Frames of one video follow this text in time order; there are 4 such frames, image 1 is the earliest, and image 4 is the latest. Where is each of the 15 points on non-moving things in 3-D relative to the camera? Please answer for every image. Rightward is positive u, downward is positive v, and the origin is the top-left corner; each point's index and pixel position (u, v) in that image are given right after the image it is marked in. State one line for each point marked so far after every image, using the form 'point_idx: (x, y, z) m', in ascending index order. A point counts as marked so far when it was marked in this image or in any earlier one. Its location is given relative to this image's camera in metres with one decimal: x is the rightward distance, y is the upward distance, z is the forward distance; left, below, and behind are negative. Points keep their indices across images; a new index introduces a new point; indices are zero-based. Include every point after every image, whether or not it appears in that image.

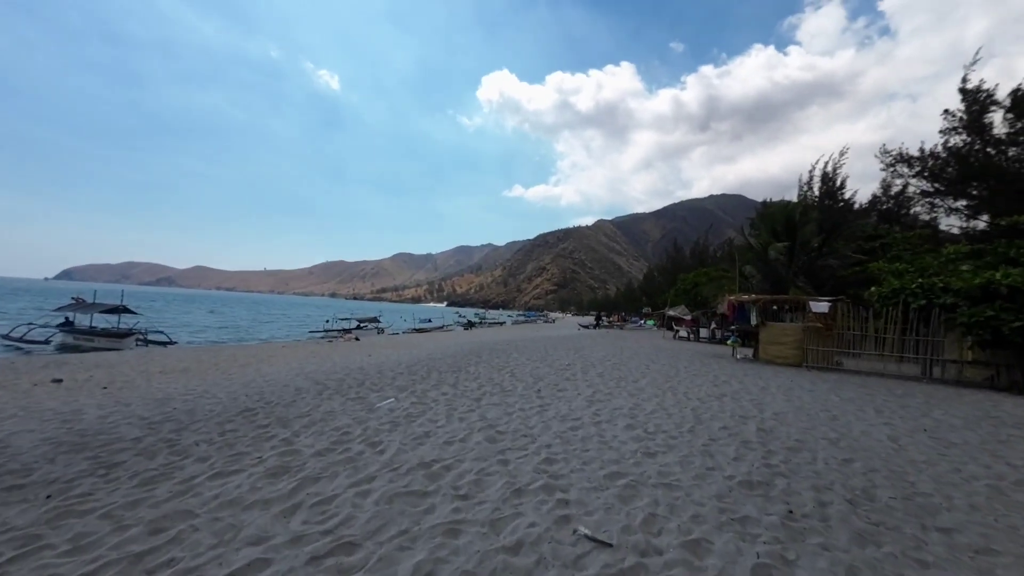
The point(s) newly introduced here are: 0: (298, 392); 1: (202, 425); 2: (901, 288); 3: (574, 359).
0: (-5.7, -2.8, +10.6) m
1: (-5.7, -2.6, +7.3) m
2: (+13.3, 0.0, +13.5) m
3: (+2.4, -2.7, +15.0) m
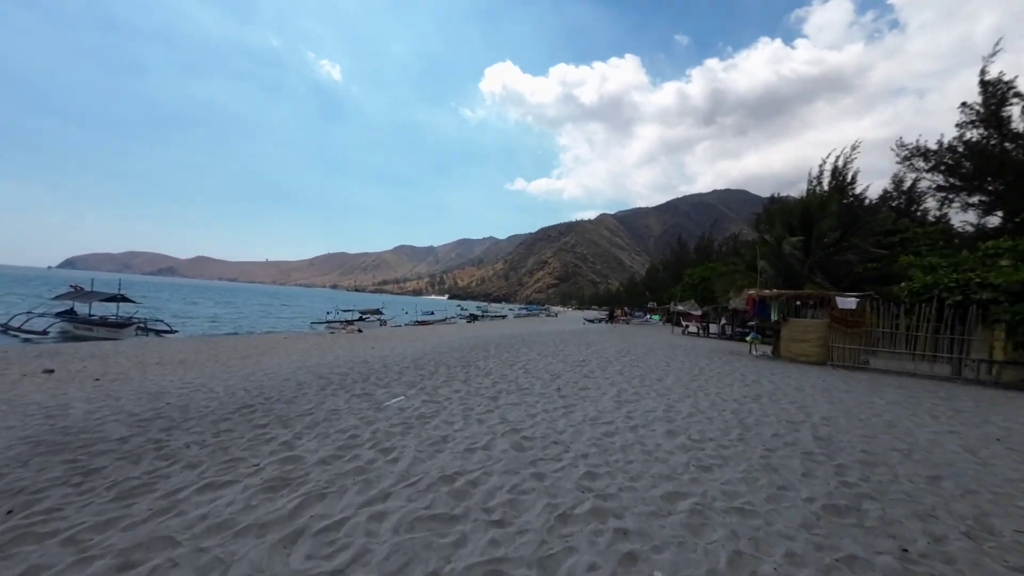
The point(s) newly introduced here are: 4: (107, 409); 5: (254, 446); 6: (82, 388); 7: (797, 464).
0: (-5.4, -2.5, +10.0) m
1: (-5.4, -2.3, +6.7) m
2: (+13.7, +0.2, +12.8) m
3: (+2.8, -2.4, +14.4) m
4: (-8.4, -2.5, +8.1) m
5: (-3.5, -2.1, +5.3) m
6: (-11.1, -2.6, +10.2) m
7: (+3.2, -2.0, +4.5) m
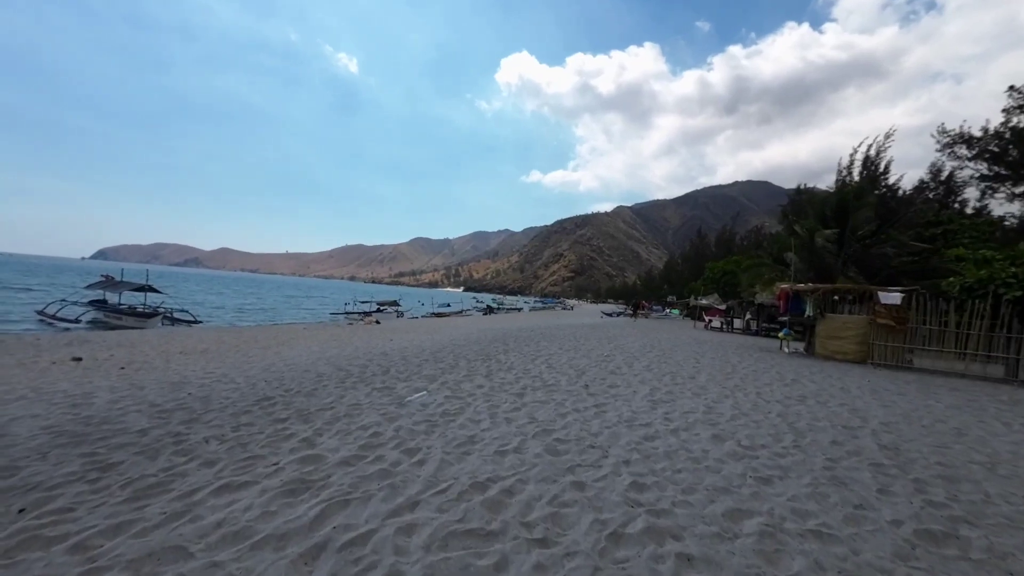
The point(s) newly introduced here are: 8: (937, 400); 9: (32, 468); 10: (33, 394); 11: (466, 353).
0: (-4.8, -2.3, +9.8) m
1: (-4.9, -2.1, +6.5) m
2: (+14.4, +0.3, +11.9) m
3: (+3.5, -2.2, +13.9) m
4: (-7.8, -2.3, +8.1) m
5: (-3.1, -2.0, +5.1) m
6: (-10.6, -2.3, +10.3) m
7: (+3.6, -1.9, +4.0) m
8: (+8.6, -2.3, +8.0) m
9: (-5.5, -2.1, +4.5) m
10: (-10.2, -2.2, +8.4) m
11: (-1.7, -2.4, +14.6) m
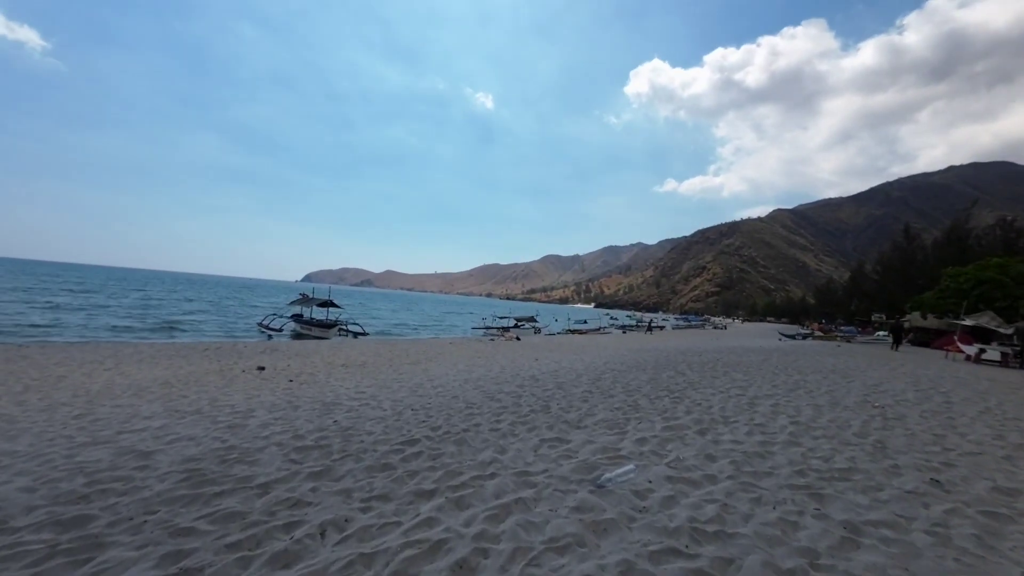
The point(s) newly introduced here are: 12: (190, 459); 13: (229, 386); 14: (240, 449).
0: (-0.8, -2.5, +7.9) m
1: (-2.0, -2.3, +4.9) m
2: (+18.0, +0.2, +3.8) m
3: (+8.3, -2.5, +9.2) m
4: (-4.3, -2.5, +7.3) m
5: (-0.7, -2.0, +2.9) m
6: (-6.2, -2.6, +10.2) m
7: (+5.2, -1.8, -0.3) m
8: (+11.3, -2.3, +1.9) m
9: (-3.2, -2.1, +3.1) m
10: (-6.4, -2.5, +8.3) m
11: (+3.6, -2.8, +11.5) m
12: (-4.5, -2.4, +5.4) m
13: (-7.6, -2.6, +10.7) m
14: (-4.1, -2.4, +5.9) m
